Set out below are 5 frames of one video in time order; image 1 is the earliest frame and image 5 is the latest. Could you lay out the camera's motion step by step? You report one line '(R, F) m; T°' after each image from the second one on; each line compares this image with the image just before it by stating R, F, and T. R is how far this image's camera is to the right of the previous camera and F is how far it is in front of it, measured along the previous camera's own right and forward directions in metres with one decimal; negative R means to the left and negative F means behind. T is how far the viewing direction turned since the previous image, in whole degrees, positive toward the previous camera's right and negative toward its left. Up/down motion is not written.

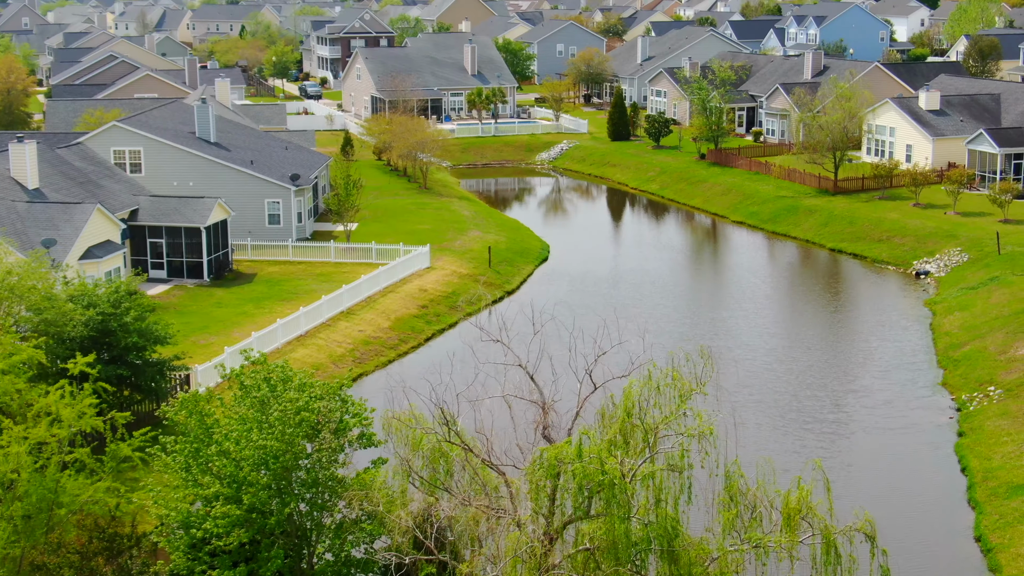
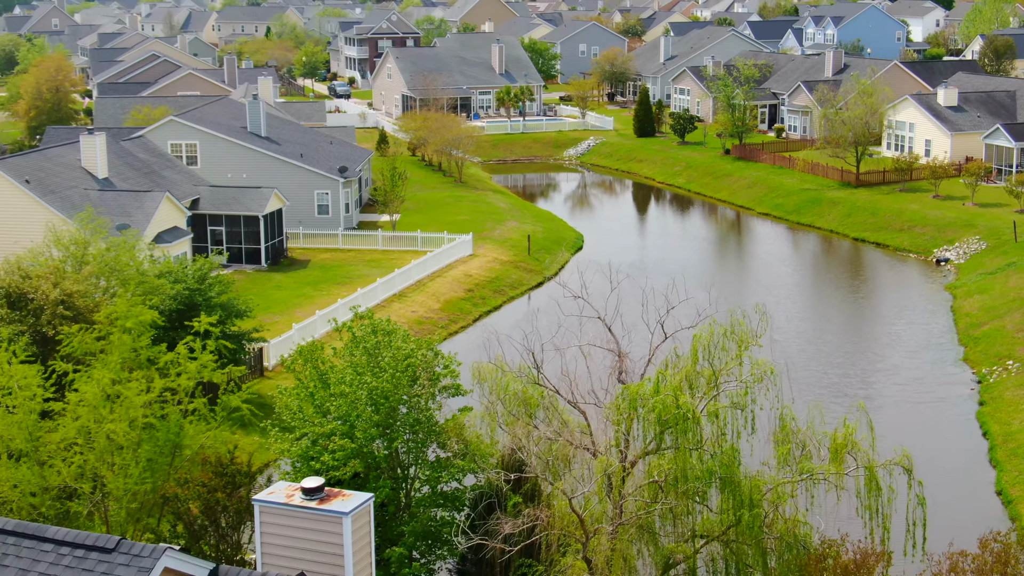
(-0.8, -2.4) m; 0°
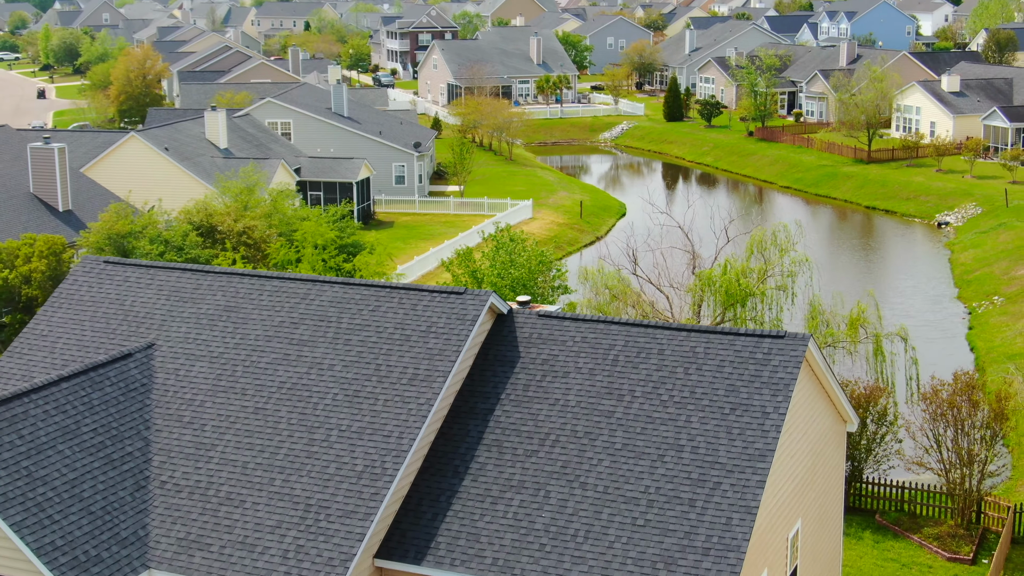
(-1.6, -7.4) m; 0°
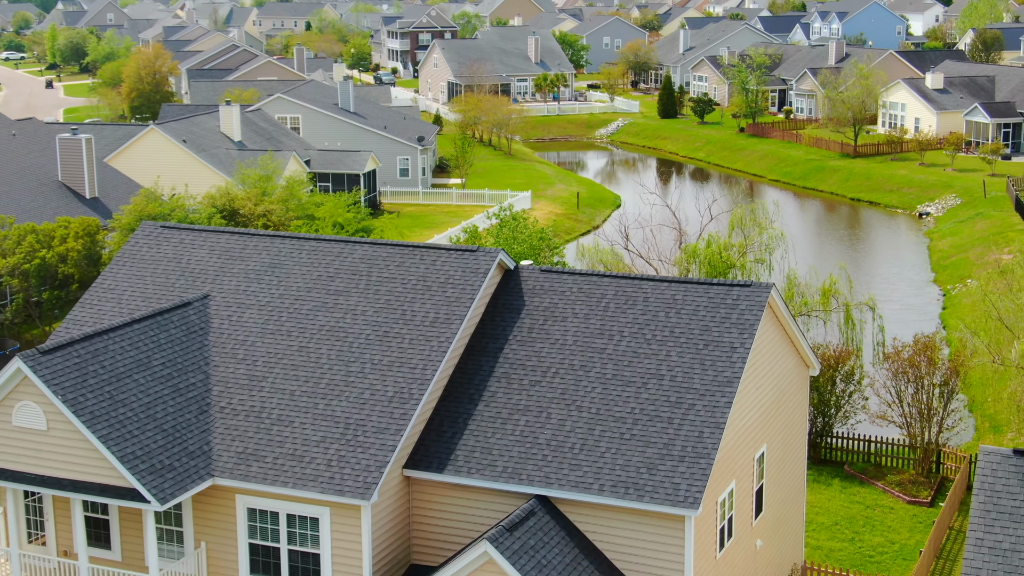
(-0.1, -2.6) m; 0°
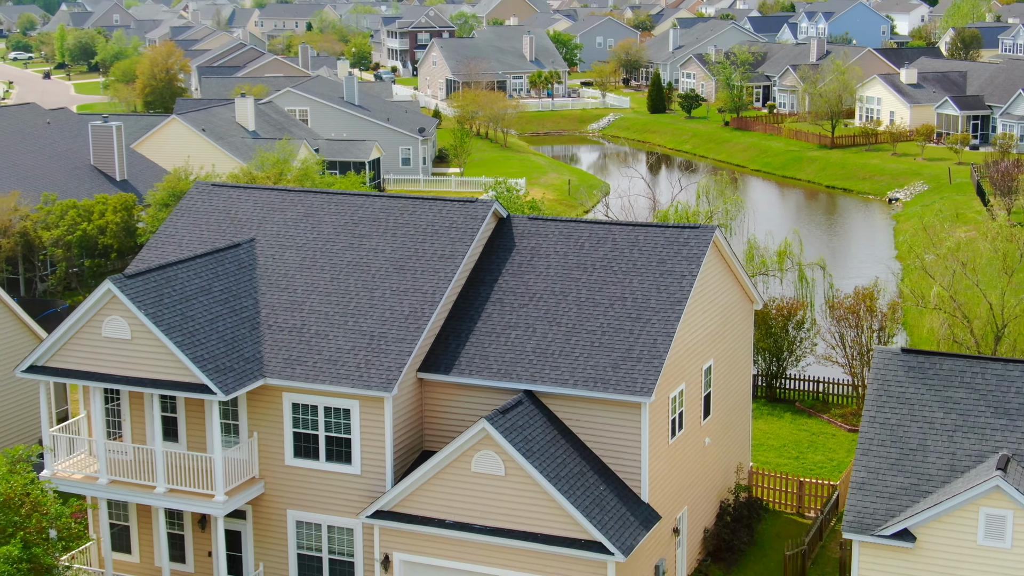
(+0.1, -4.1) m; 0°
